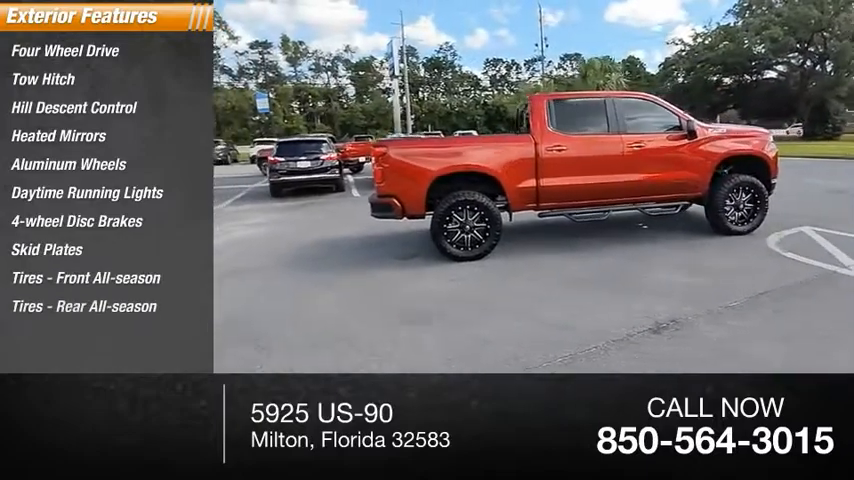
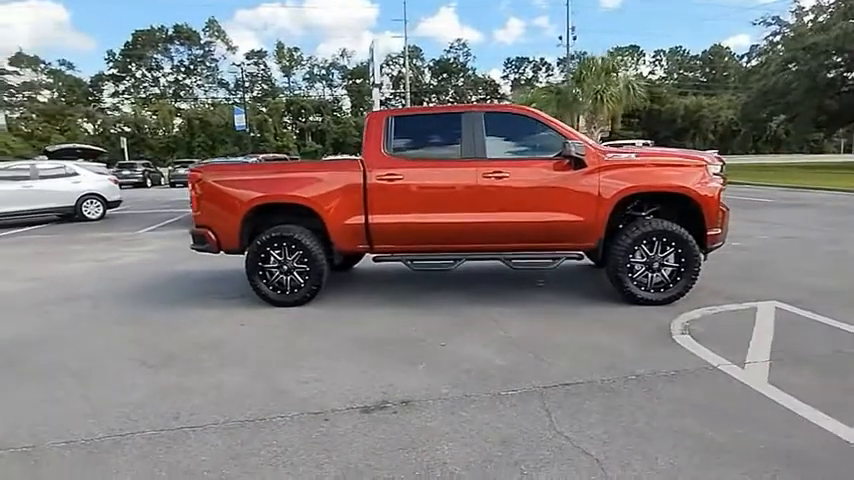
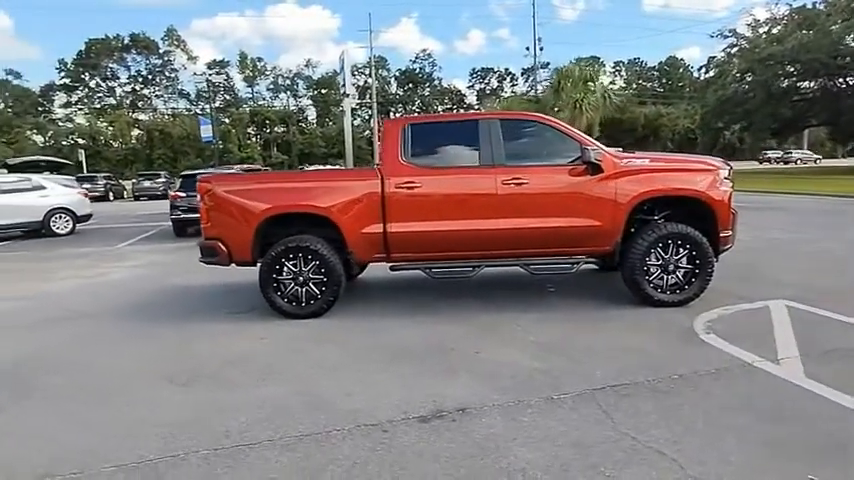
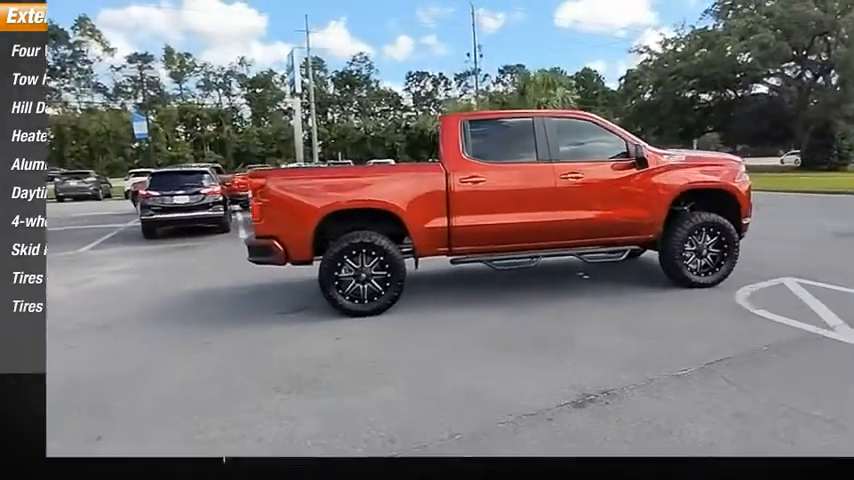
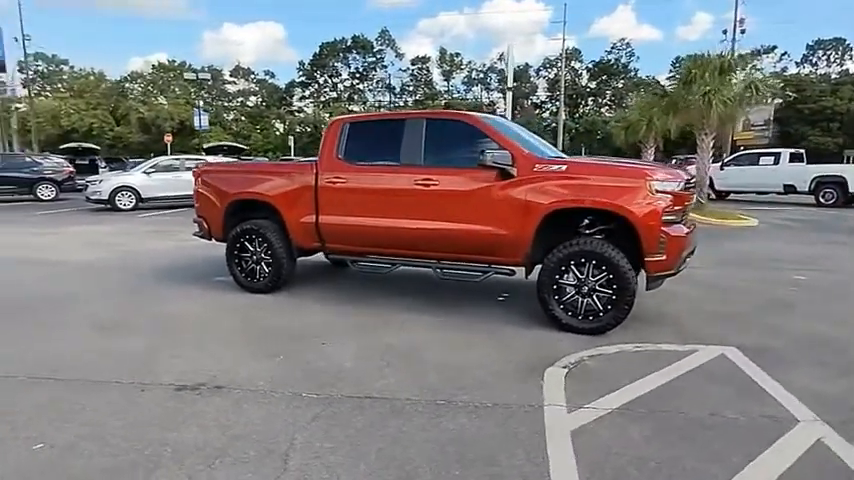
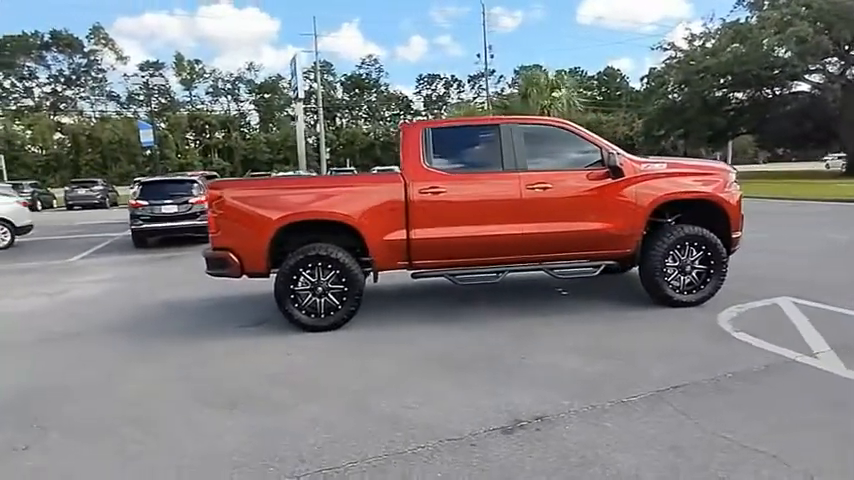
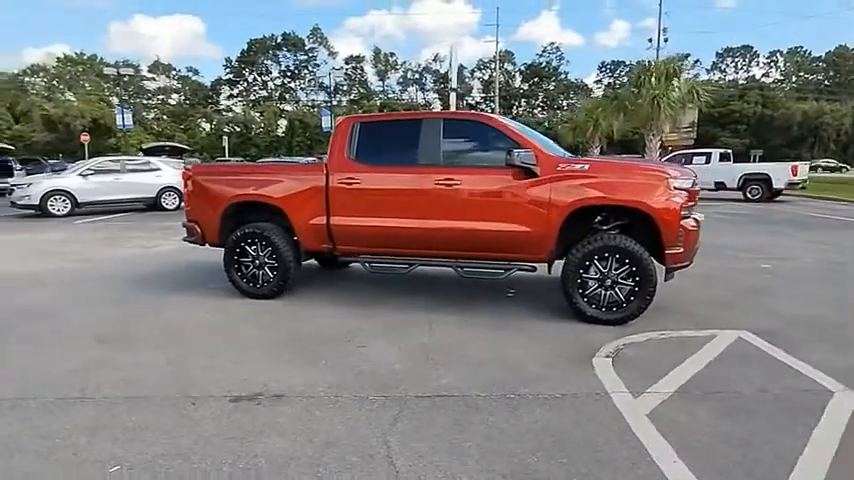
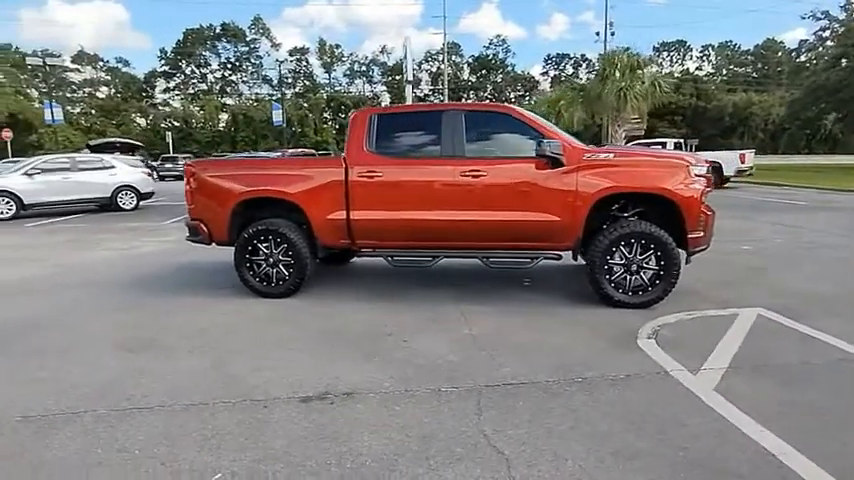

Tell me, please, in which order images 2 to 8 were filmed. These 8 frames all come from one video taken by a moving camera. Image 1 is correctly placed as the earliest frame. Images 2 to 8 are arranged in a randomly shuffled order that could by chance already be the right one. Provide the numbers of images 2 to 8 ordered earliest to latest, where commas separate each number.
4, 6, 3, 2, 8, 7, 5
